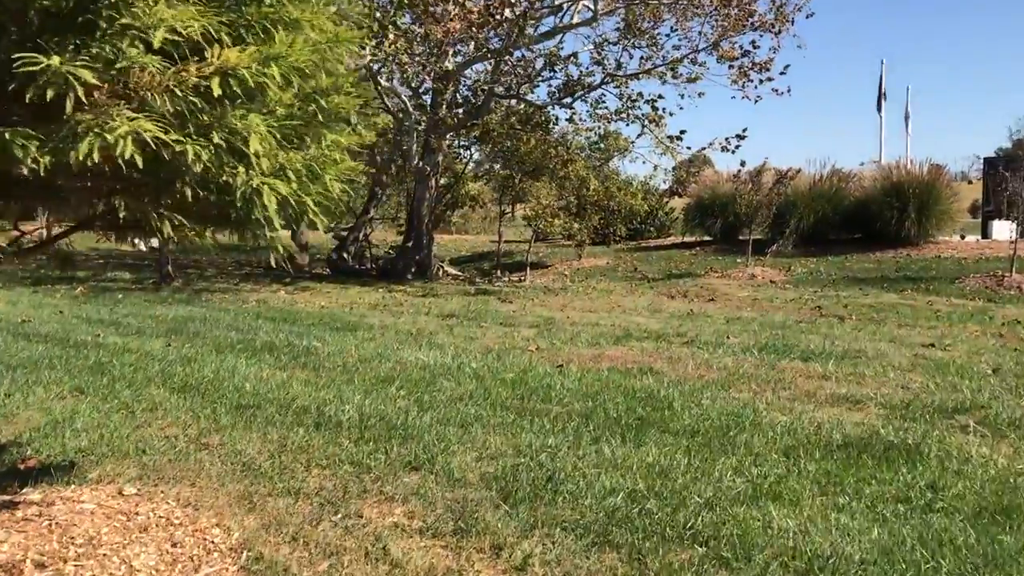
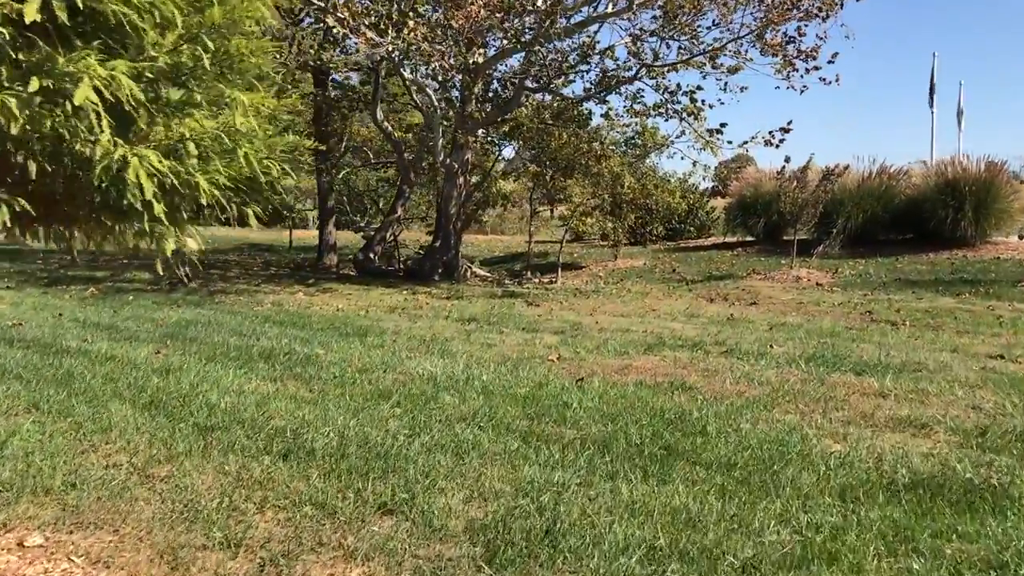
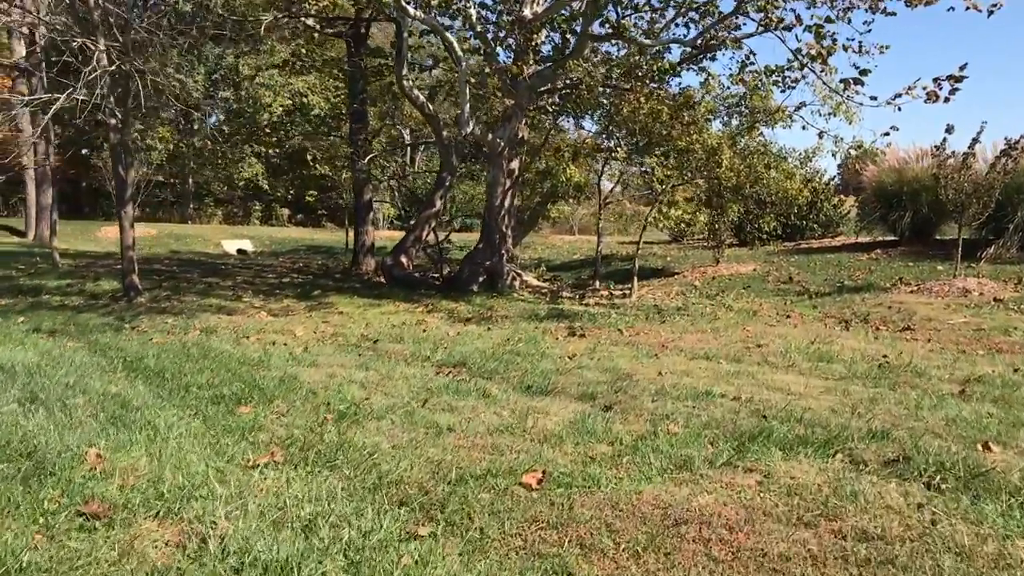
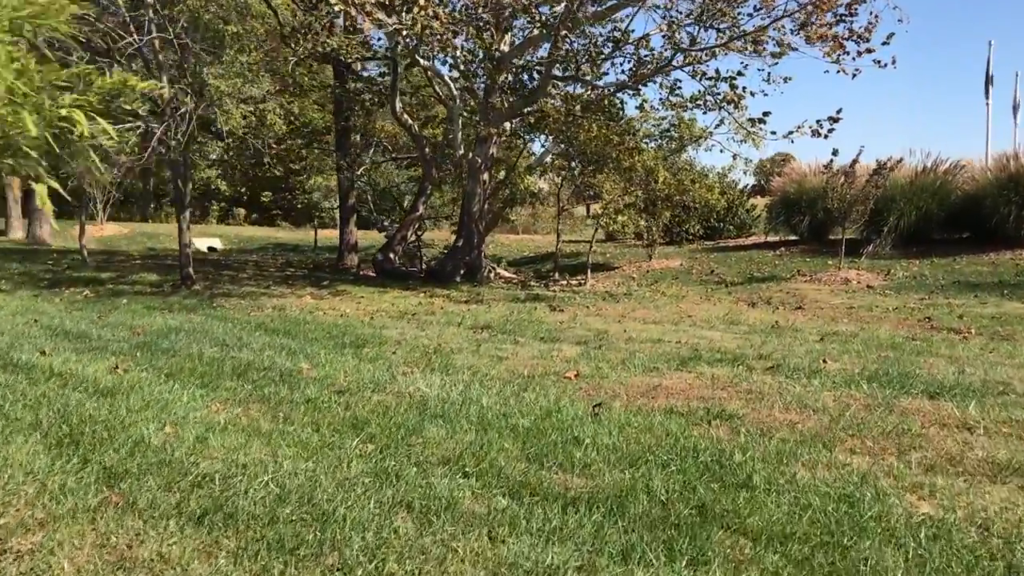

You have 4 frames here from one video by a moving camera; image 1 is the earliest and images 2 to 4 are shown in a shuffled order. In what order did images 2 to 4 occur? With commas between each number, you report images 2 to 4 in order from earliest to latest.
2, 4, 3
